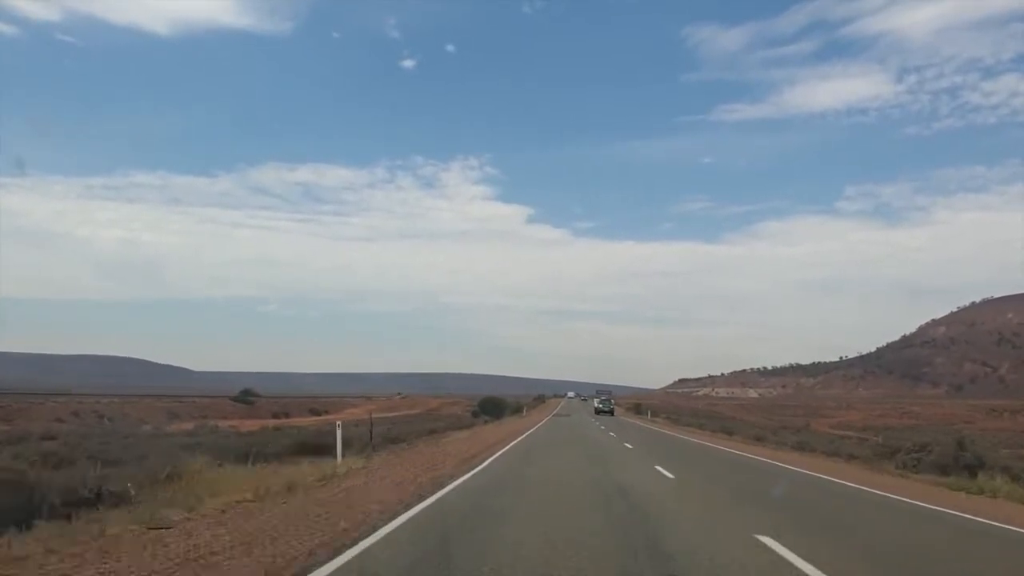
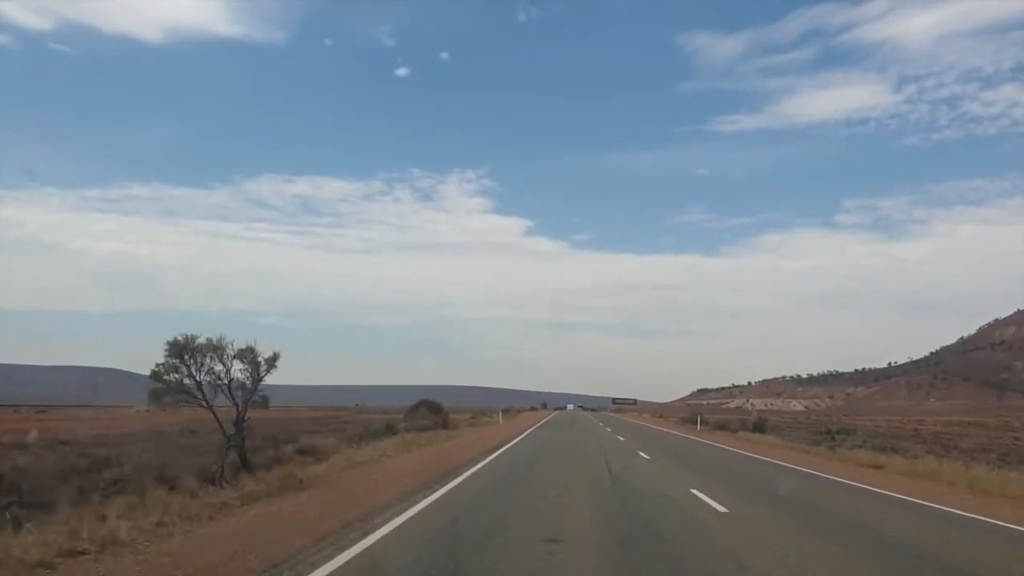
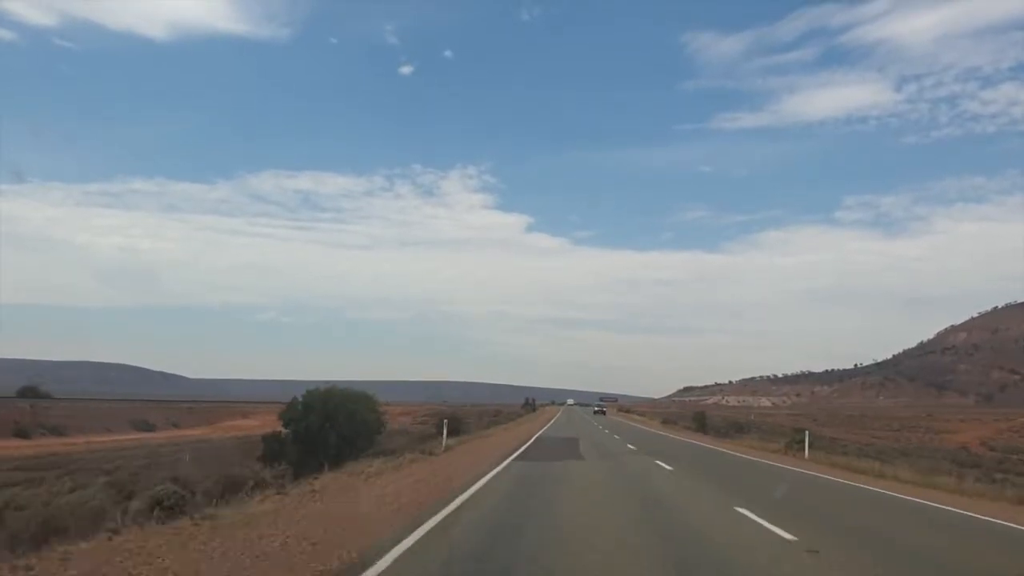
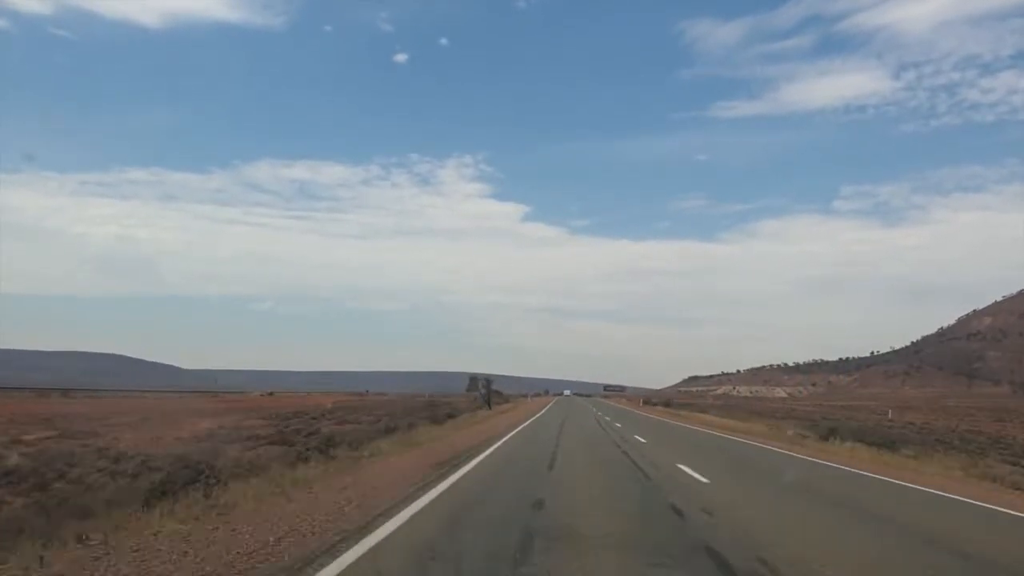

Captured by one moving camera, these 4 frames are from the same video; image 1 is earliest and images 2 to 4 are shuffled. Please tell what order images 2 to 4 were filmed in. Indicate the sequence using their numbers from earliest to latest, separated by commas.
3, 4, 2
